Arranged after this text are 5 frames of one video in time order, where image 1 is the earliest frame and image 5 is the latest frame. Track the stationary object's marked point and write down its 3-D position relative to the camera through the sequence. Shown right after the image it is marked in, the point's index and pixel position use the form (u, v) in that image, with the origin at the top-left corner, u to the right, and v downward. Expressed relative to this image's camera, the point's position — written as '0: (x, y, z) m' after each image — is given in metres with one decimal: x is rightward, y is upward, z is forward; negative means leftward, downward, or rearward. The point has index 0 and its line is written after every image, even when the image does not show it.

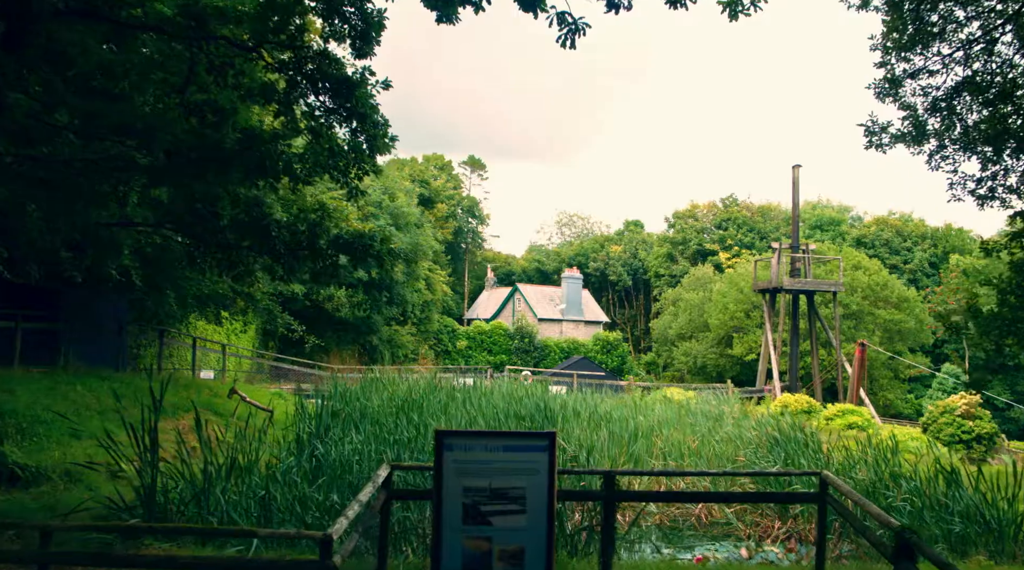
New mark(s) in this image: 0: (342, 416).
0: (-2.3, -1.8, +13.3) m
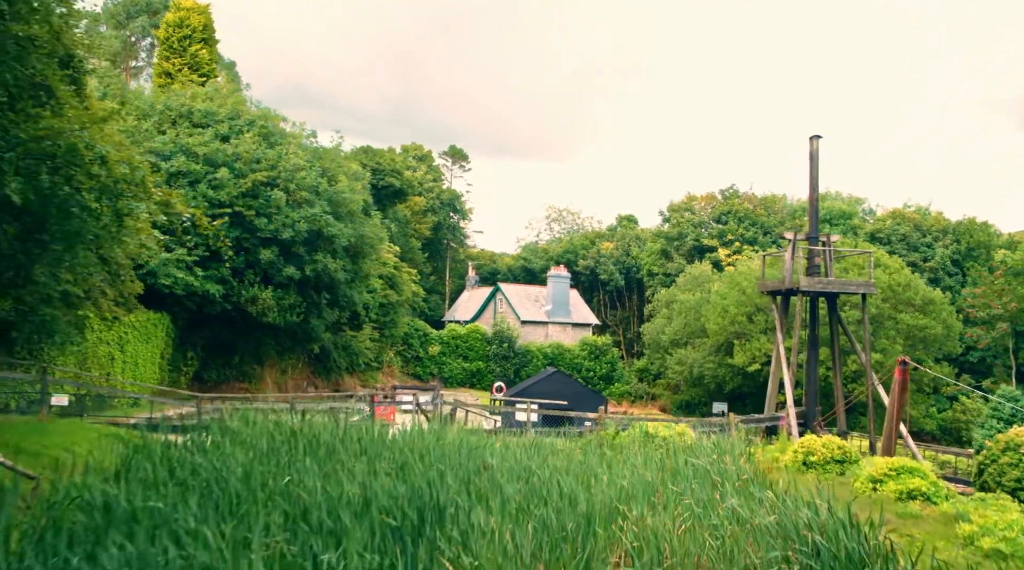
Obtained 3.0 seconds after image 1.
0: (-3.6, -1.9, +7.5) m
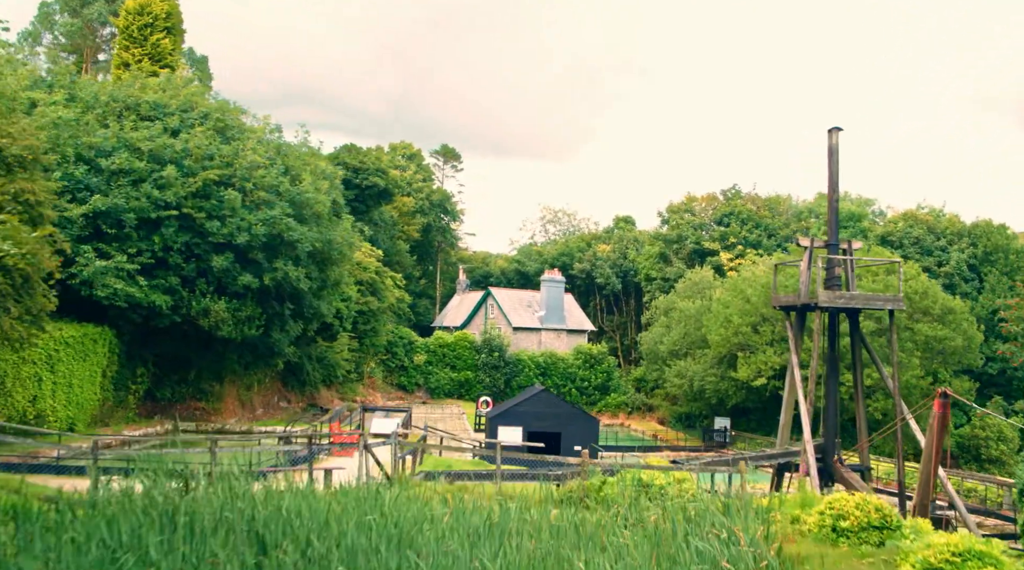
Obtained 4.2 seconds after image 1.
0: (-4.1, -2.1, +4.6) m
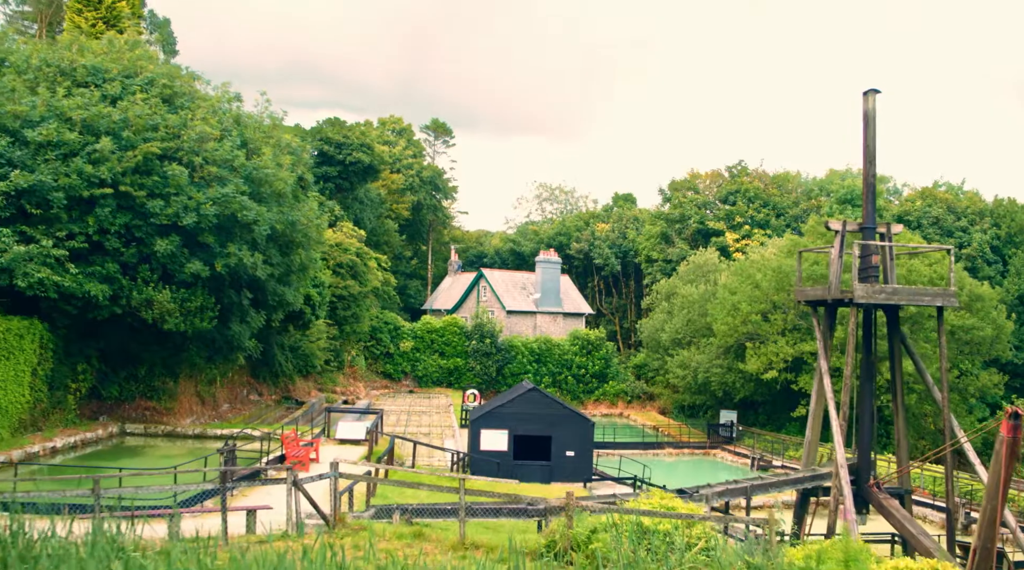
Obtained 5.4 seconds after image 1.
0: (-4.5, -2.3, +1.5) m
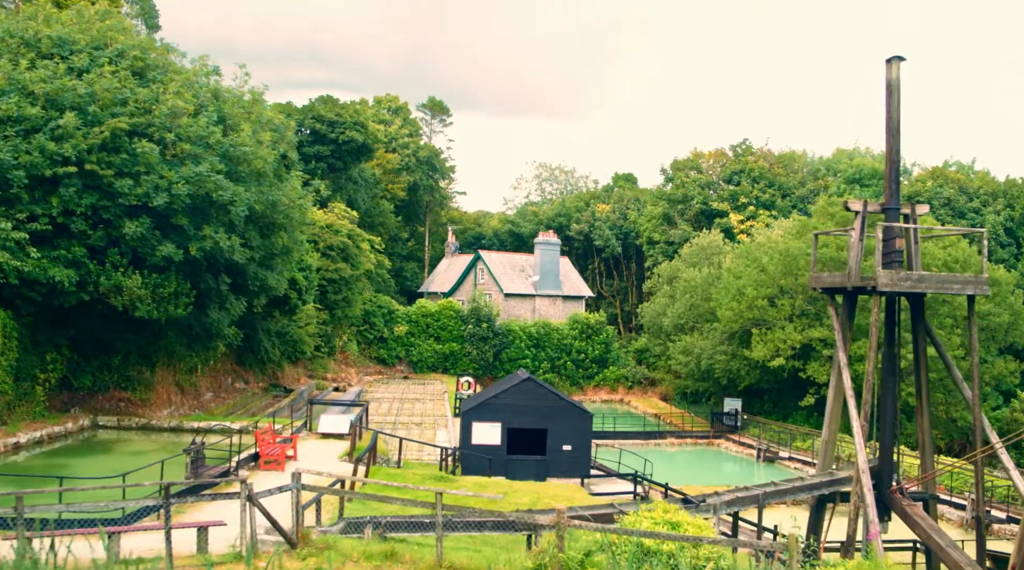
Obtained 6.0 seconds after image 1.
0: (-4.7, -2.4, +0.1) m
